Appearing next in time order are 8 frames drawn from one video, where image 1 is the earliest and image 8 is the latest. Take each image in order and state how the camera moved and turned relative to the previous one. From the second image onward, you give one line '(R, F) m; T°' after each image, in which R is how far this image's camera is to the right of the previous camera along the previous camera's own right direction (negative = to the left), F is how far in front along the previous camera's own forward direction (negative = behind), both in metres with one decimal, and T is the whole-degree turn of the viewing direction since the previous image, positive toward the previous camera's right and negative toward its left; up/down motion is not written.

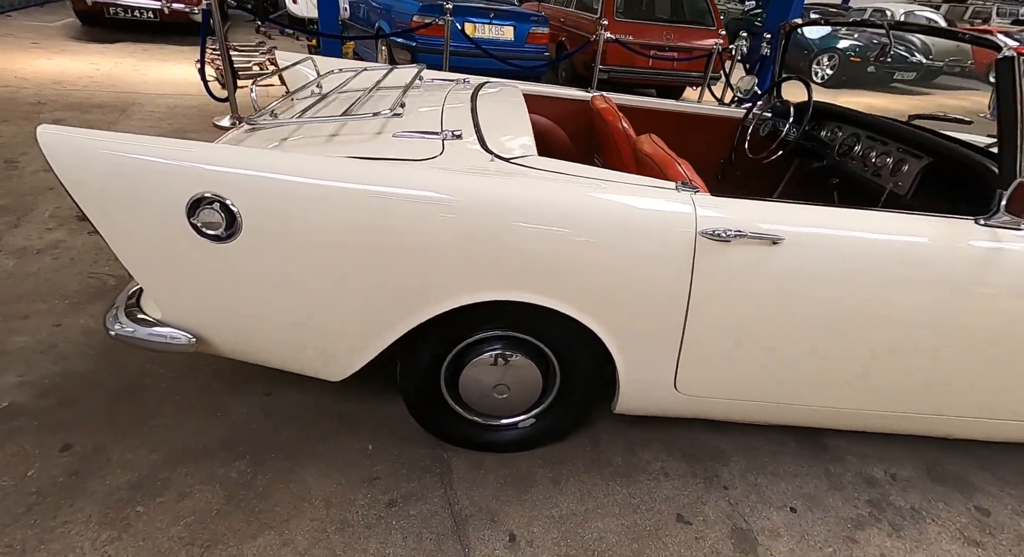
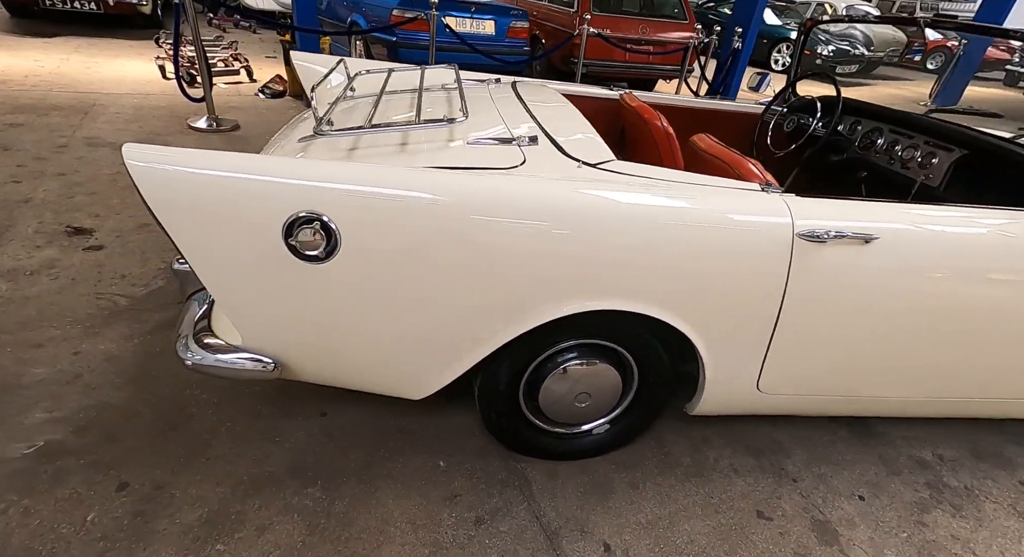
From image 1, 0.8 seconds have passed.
(-0.3, 0.0) m; +5°
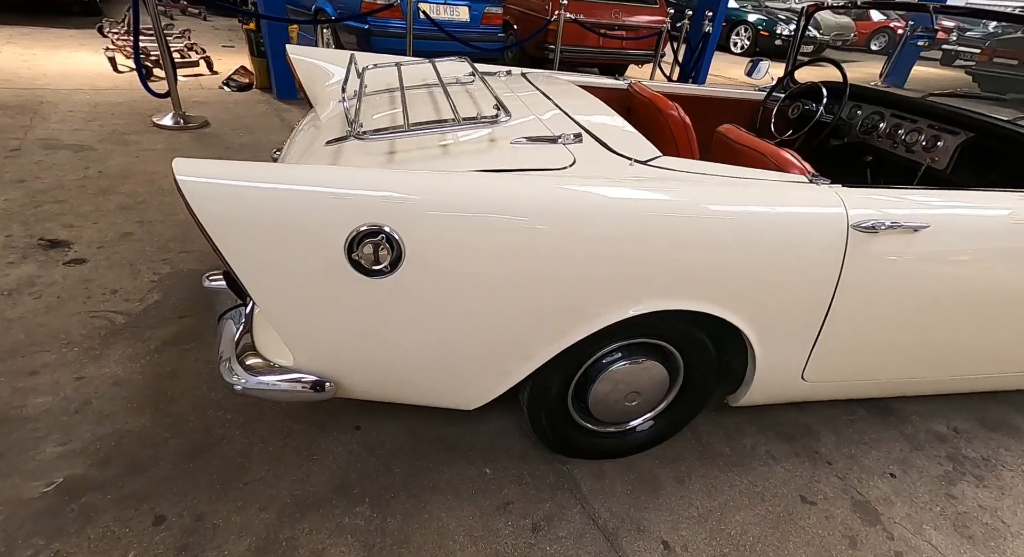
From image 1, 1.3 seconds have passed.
(-0.2, 0.0) m; +4°
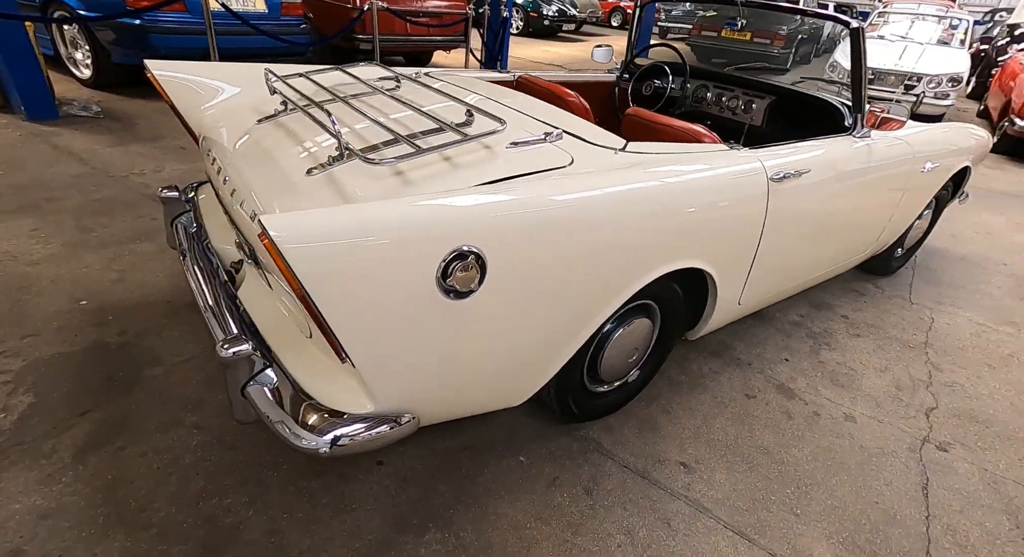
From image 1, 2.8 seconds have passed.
(-0.6, 0.0) m; +22°
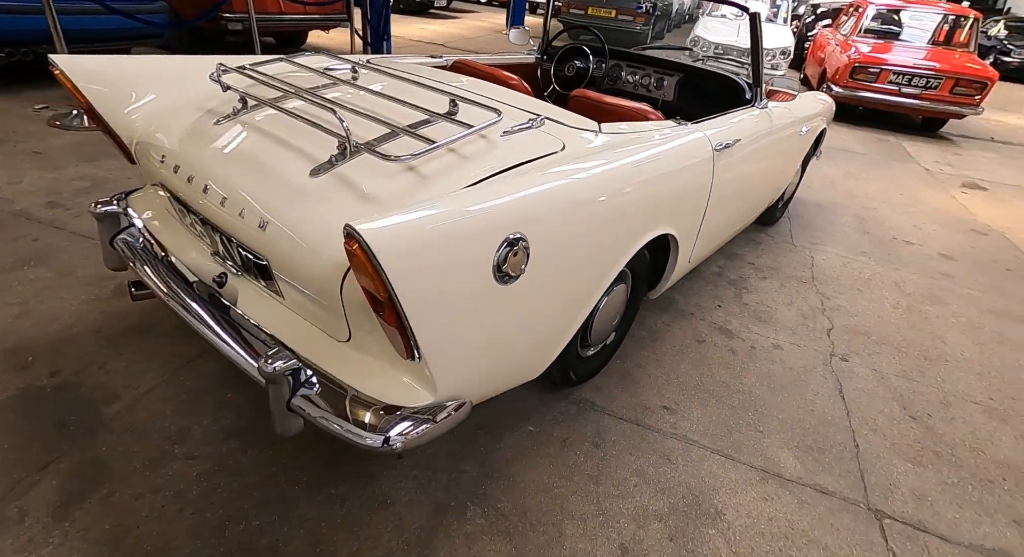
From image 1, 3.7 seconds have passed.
(-0.4, 0.0) m; +13°
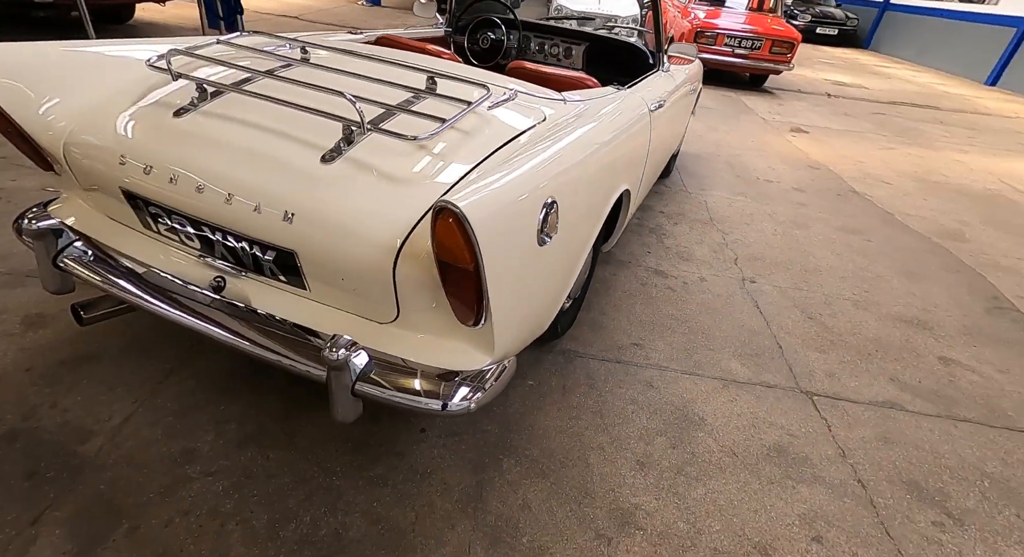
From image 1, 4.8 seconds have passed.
(-0.4, -0.1) m; +14°
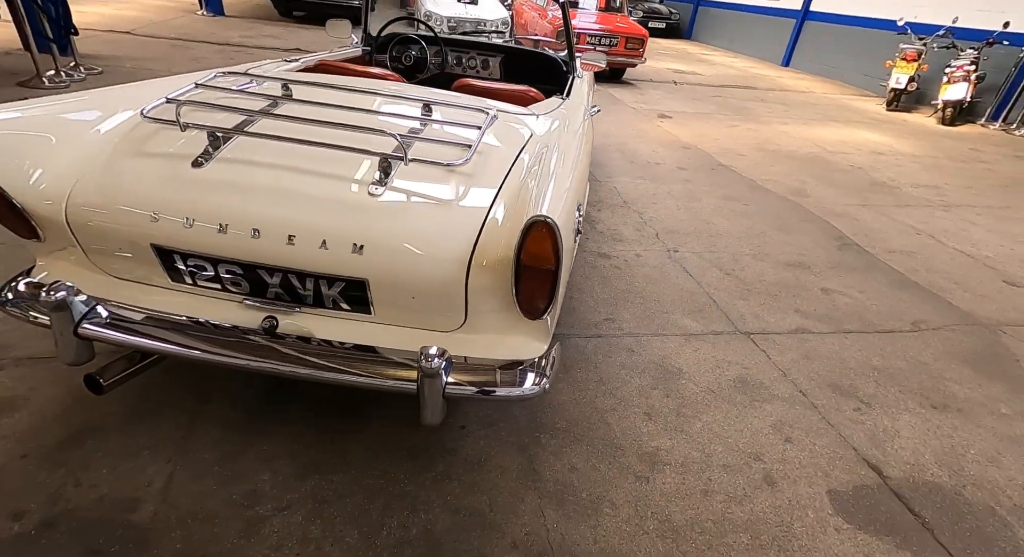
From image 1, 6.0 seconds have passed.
(-0.5, -0.1) m; +14°
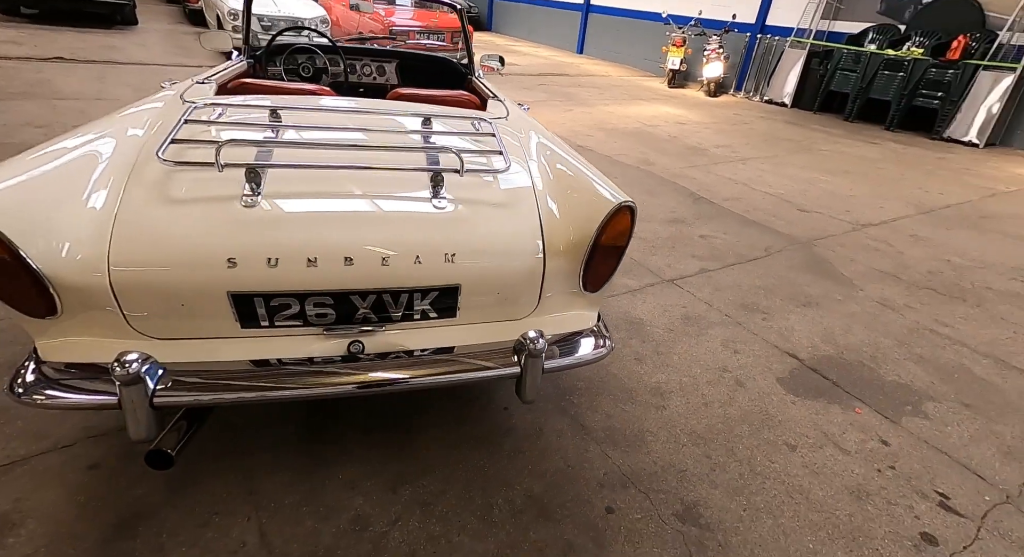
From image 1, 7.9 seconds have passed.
(-0.7, -0.1) m; +19°
